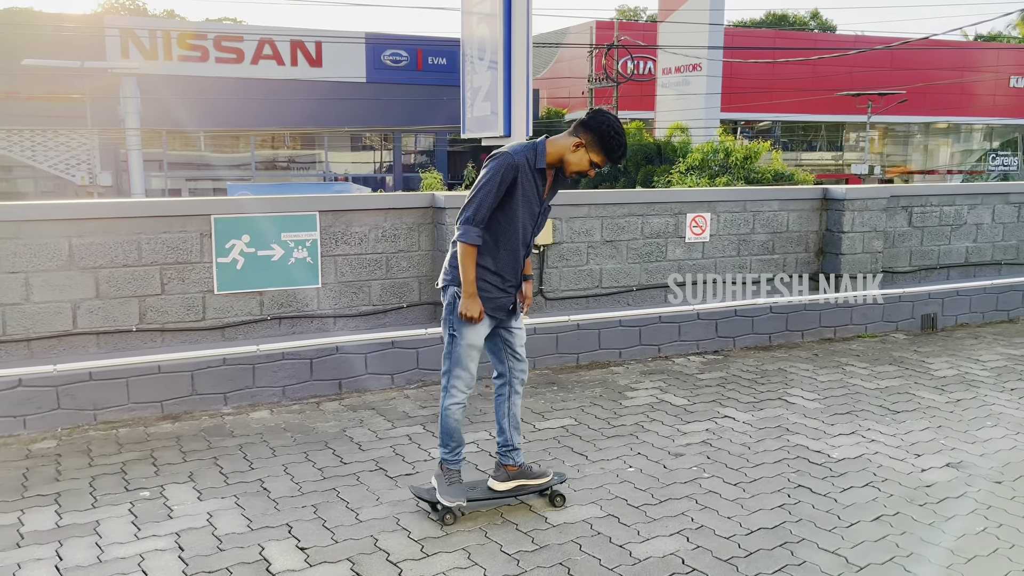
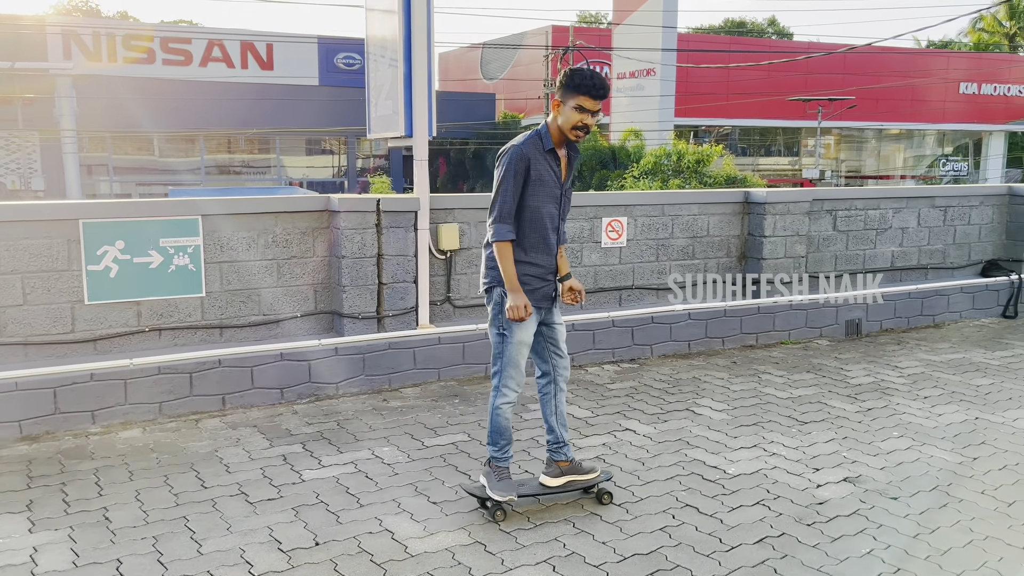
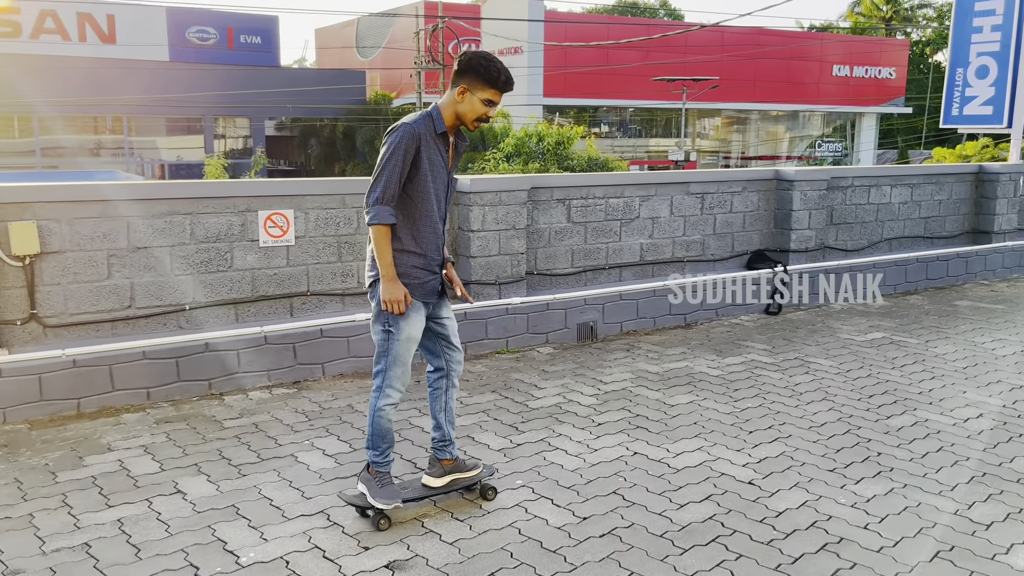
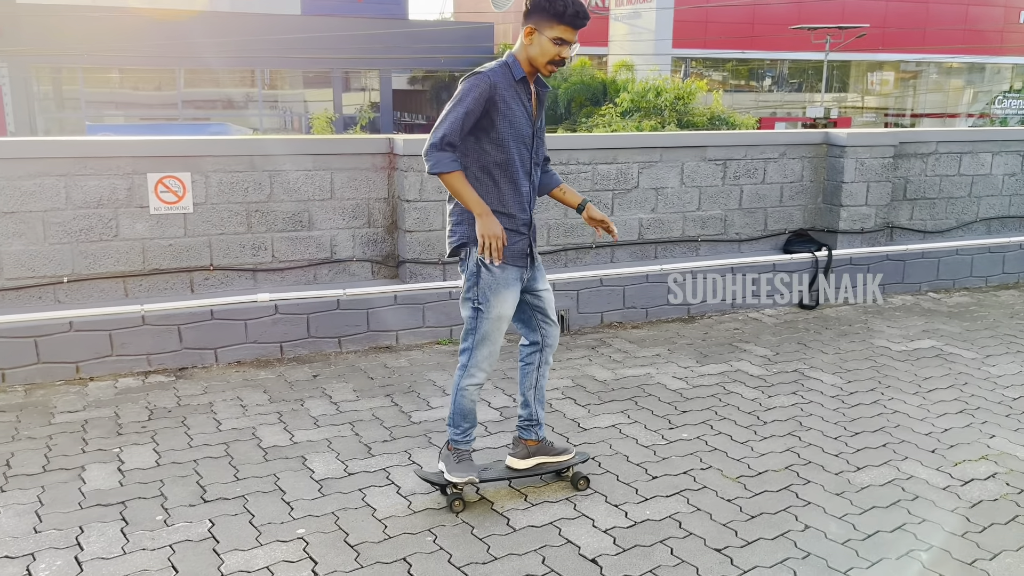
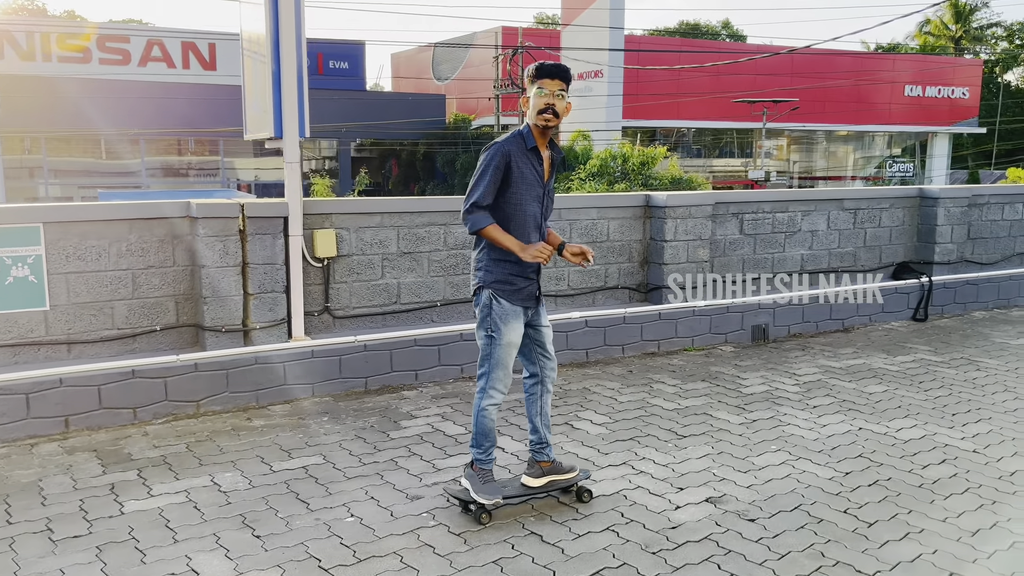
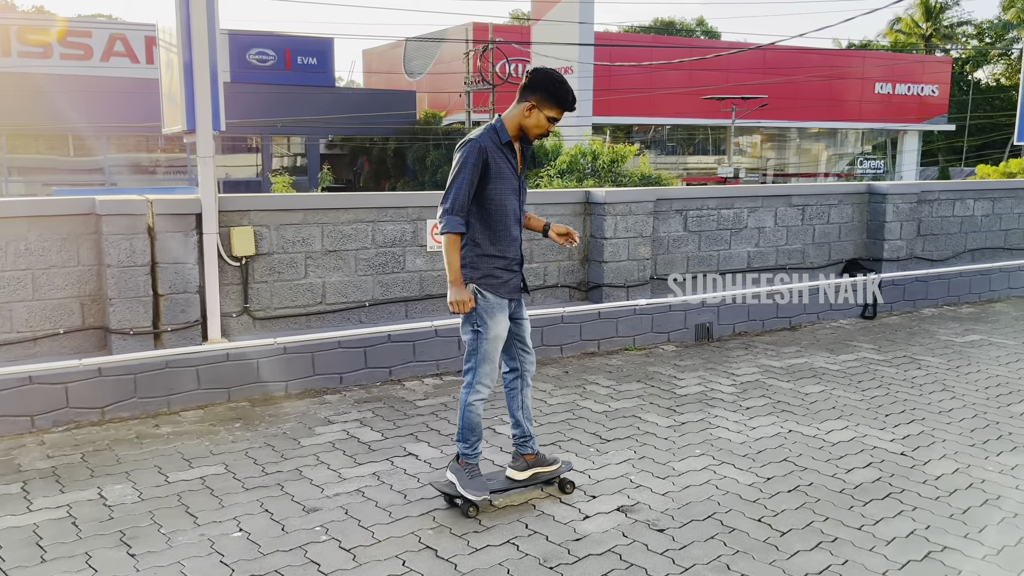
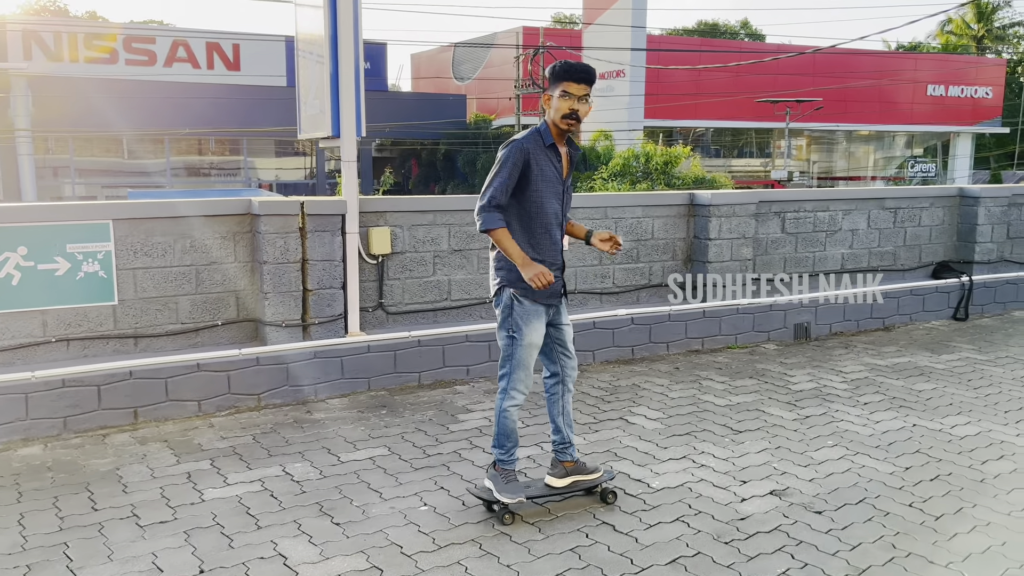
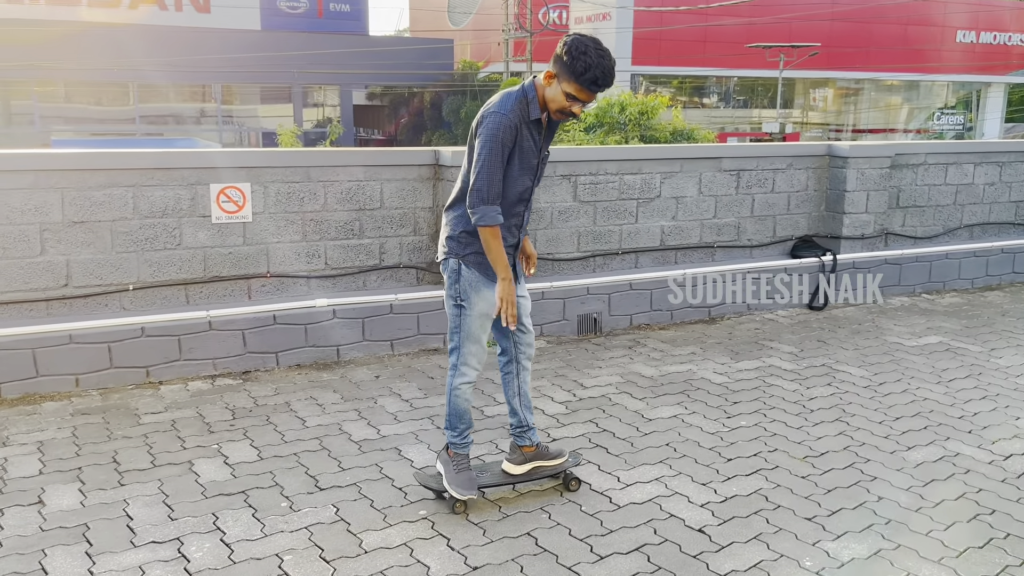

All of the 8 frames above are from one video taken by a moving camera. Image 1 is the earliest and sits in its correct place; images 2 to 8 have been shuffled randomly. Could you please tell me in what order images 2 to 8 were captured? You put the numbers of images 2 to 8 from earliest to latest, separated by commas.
2, 7, 5, 6, 3, 8, 4
